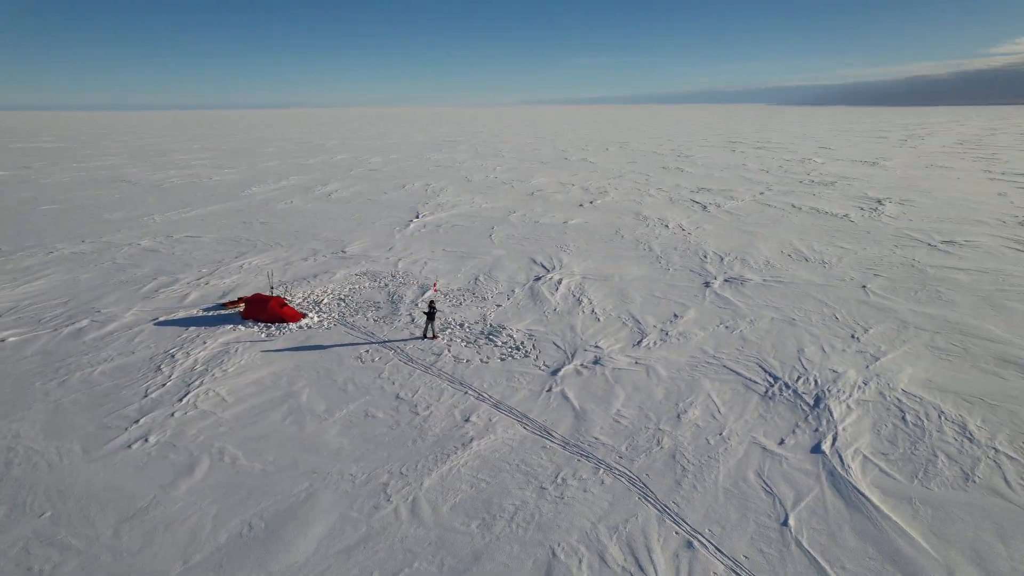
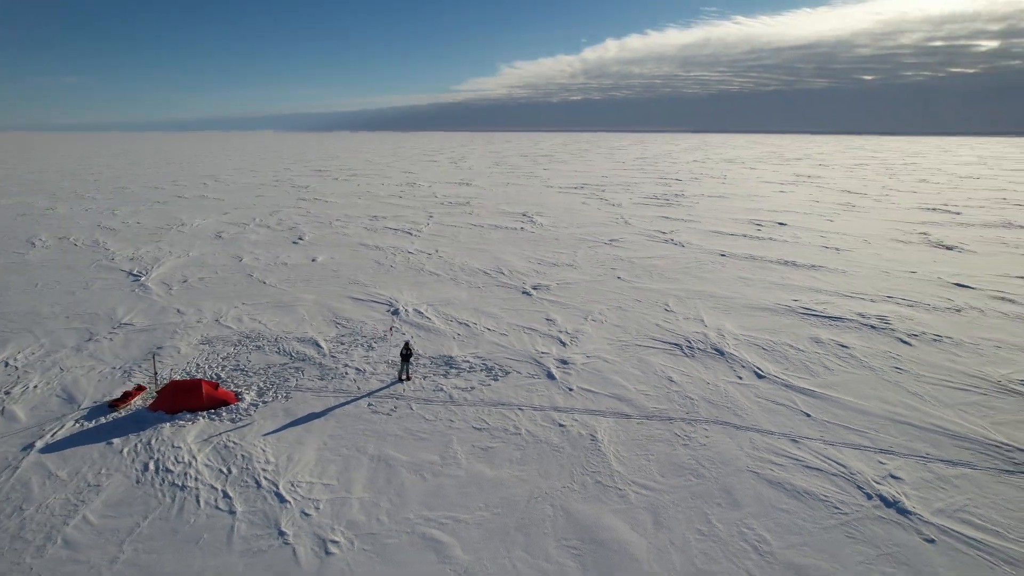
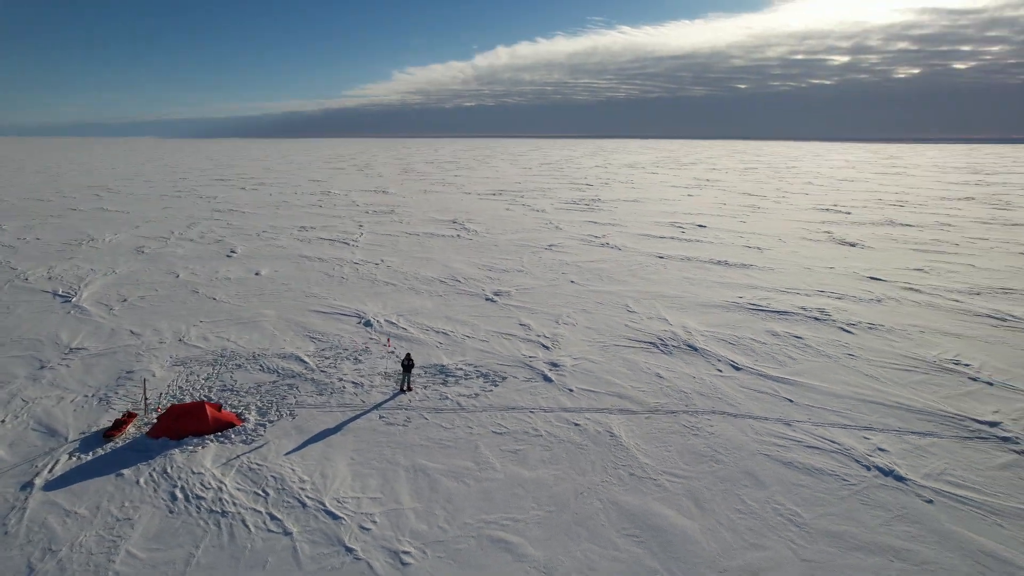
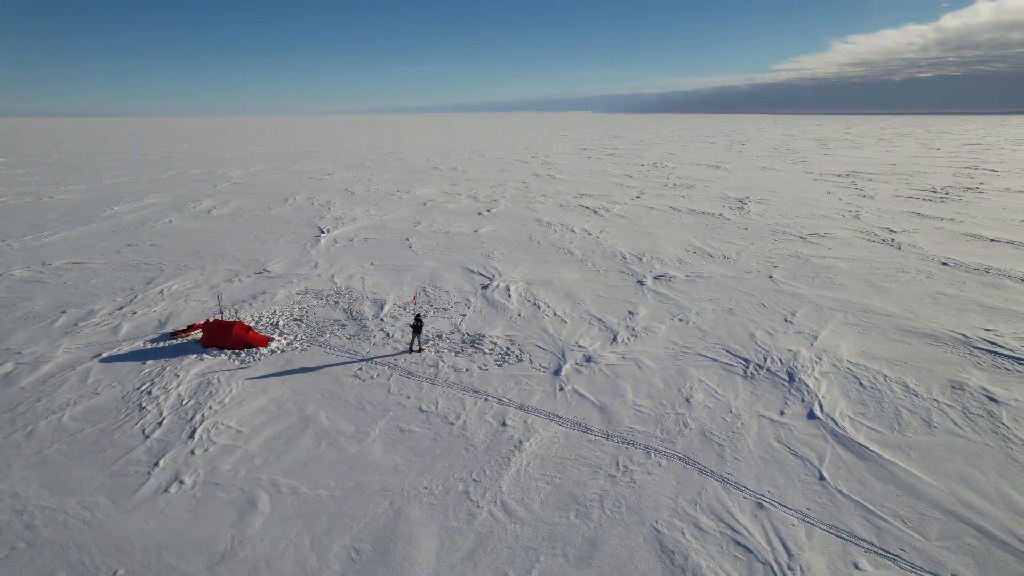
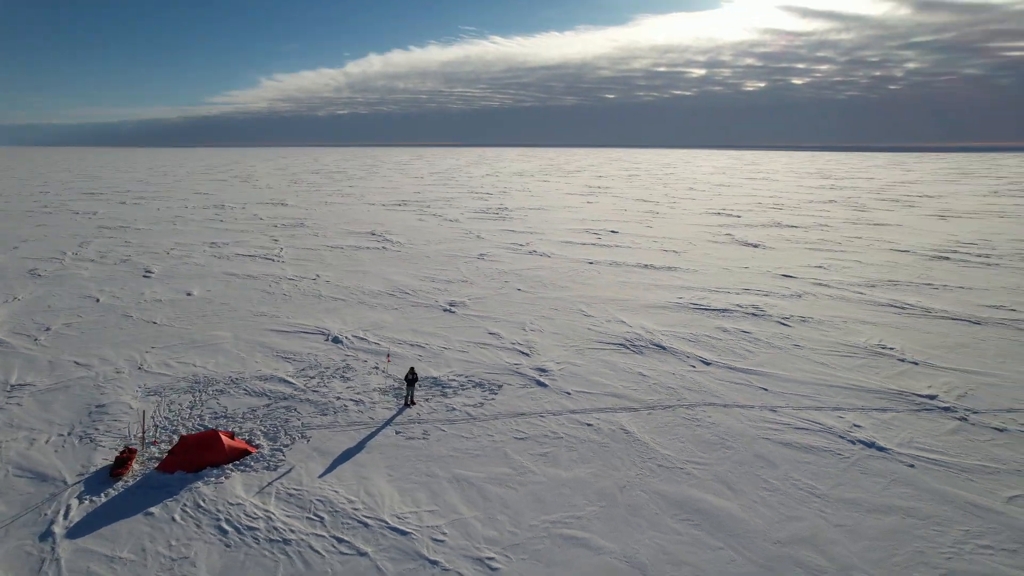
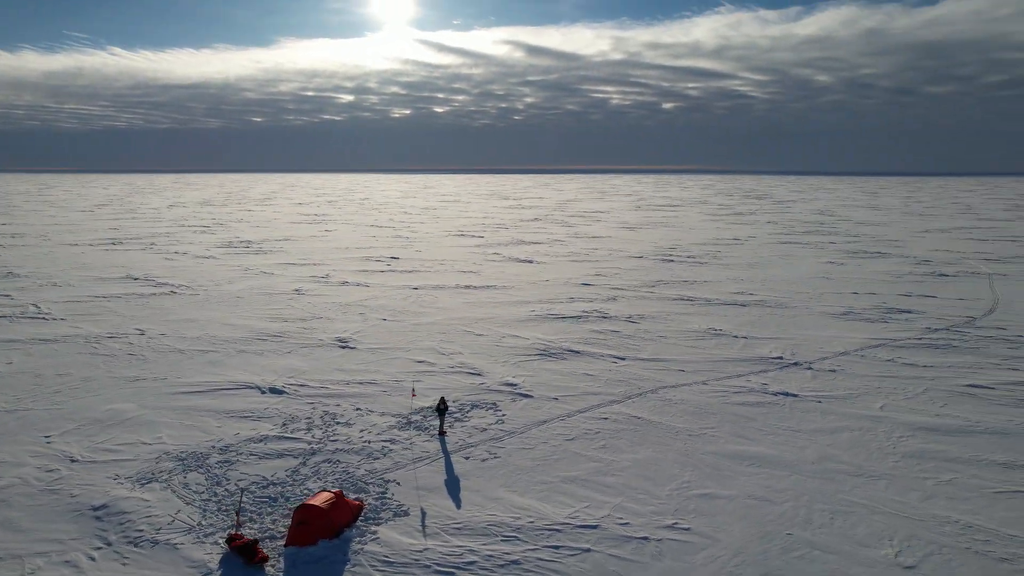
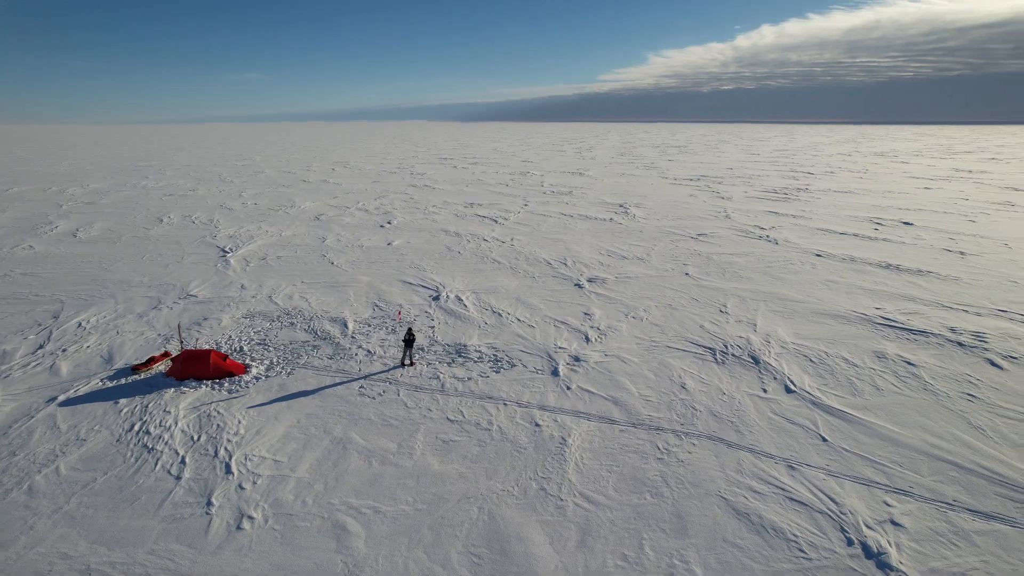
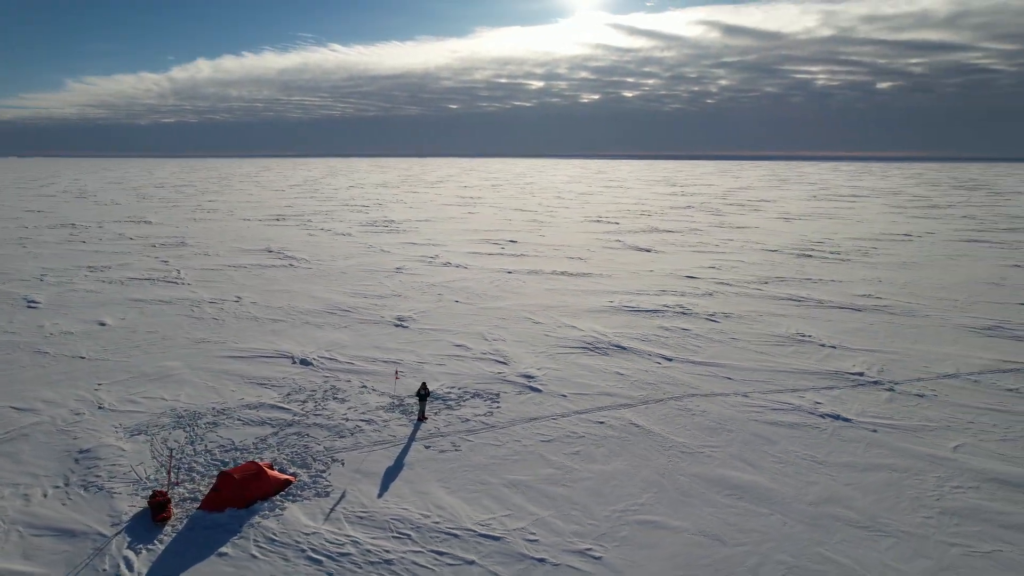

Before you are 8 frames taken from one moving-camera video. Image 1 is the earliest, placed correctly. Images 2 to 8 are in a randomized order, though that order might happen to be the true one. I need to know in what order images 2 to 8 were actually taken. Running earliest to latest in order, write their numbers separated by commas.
4, 7, 2, 3, 5, 8, 6
